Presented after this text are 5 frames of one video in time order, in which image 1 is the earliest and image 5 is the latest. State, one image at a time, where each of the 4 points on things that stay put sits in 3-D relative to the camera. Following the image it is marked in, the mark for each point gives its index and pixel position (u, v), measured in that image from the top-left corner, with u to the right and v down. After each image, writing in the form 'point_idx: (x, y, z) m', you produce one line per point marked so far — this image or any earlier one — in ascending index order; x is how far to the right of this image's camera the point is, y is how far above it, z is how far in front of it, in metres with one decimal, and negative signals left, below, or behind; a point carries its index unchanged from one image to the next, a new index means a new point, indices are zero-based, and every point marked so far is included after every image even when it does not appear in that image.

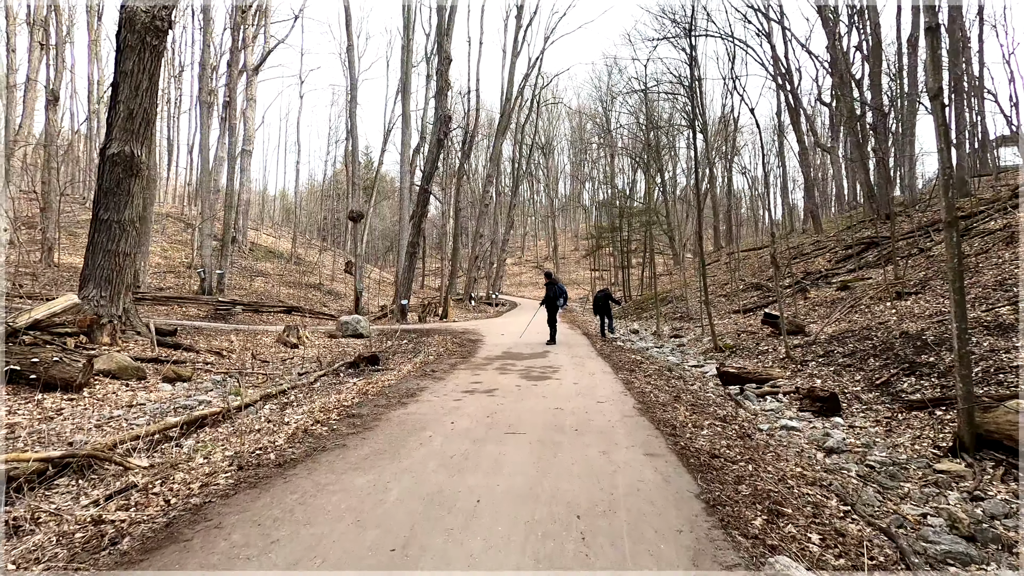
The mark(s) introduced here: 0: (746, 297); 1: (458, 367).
0: (+7.2, -0.3, +16.4) m
1: (-0.7, -1.1, +7.3) m
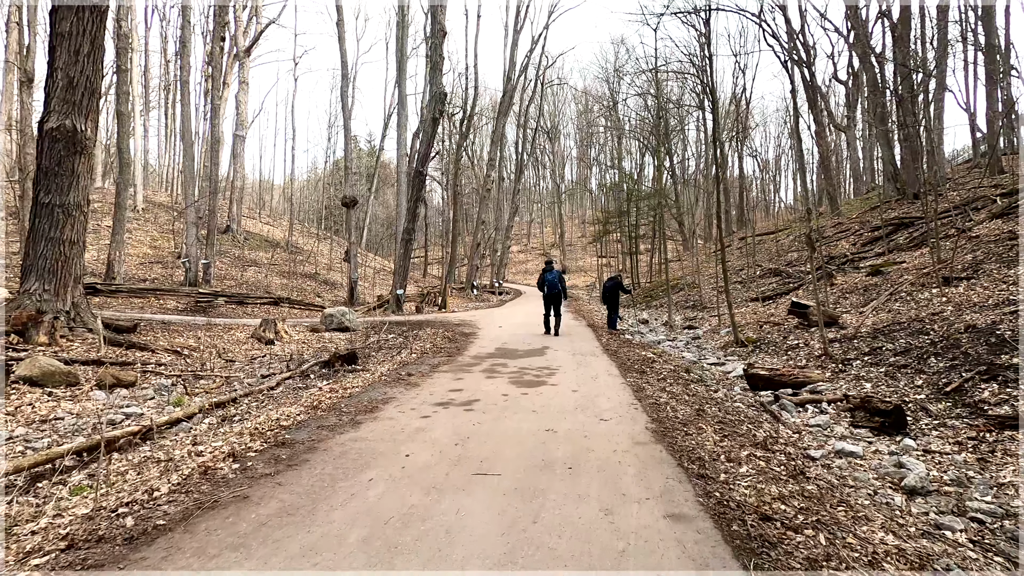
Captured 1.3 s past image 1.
0: (+7.2, +0.1, +15.3) m
1: (-0.9, -1.0, +6.3) m
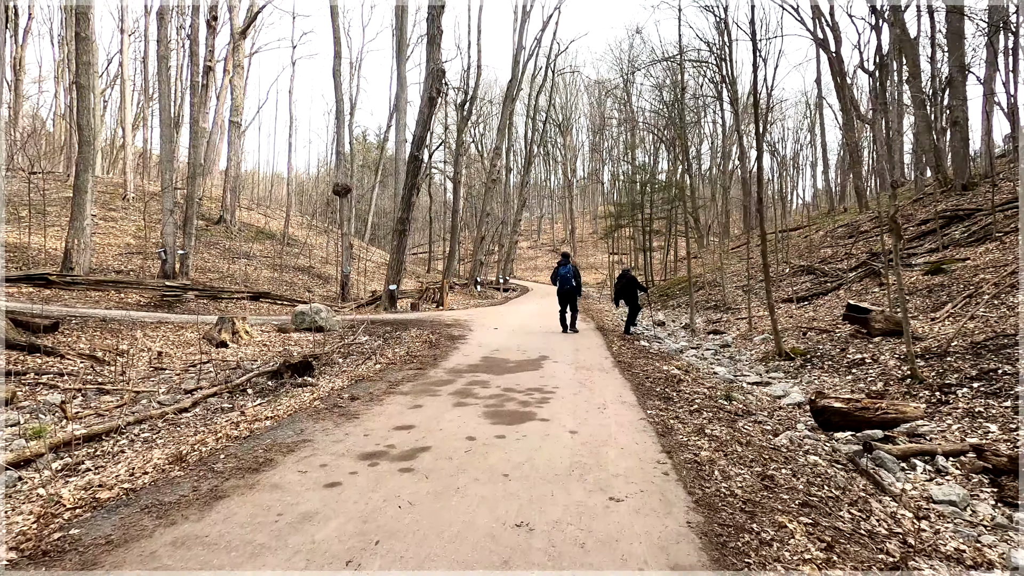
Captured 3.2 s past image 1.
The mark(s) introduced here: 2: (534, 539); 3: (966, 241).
0: (+7.3, +0.1, +13.6) m
1: (-1.0, -0.9, +4.8) m
2: (+0.1, -1.0, +2.1) m
3: (+9.7, +1.0, +11.3) m
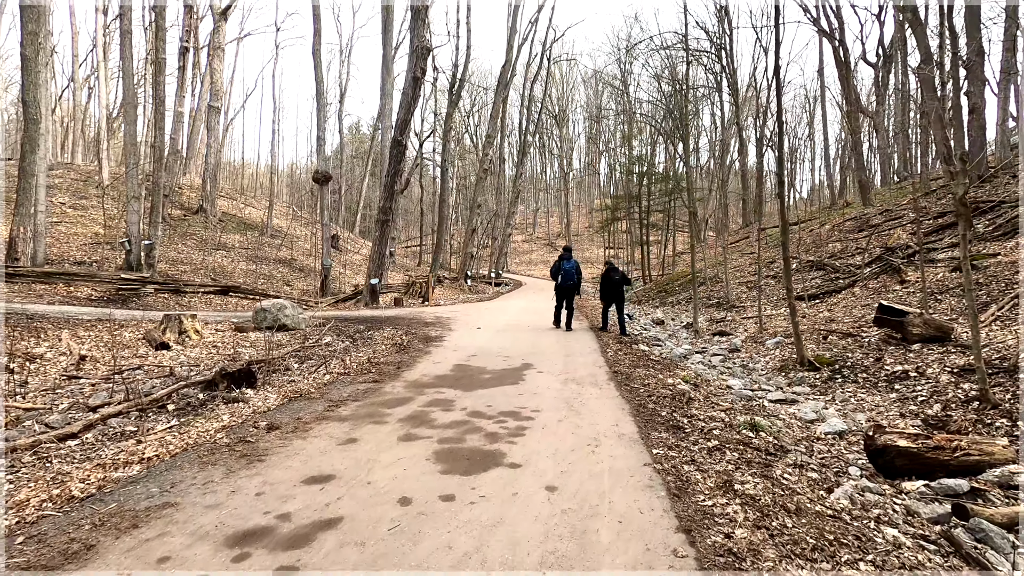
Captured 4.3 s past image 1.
0: (+7.0, +0.2, +12.6) m
1: (-1.2, -0.9, +3.8) m
2: (-0.1, -1.0, +1.1) m
3: (+9.4, +1.1, +10.4) m
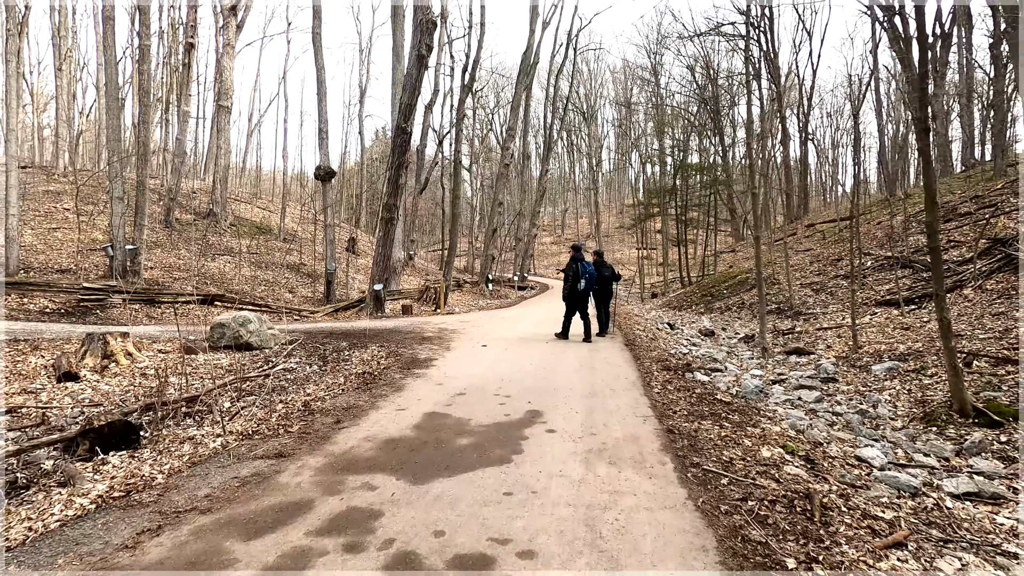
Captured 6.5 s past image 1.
0: (+7.3, +0.2, +10.3) m
1: (-1.4, -1.0, +2.0) m
2: (-0.4, -1.0, -0.8) m
3: (+9.6, +1.1, +8.0) m
